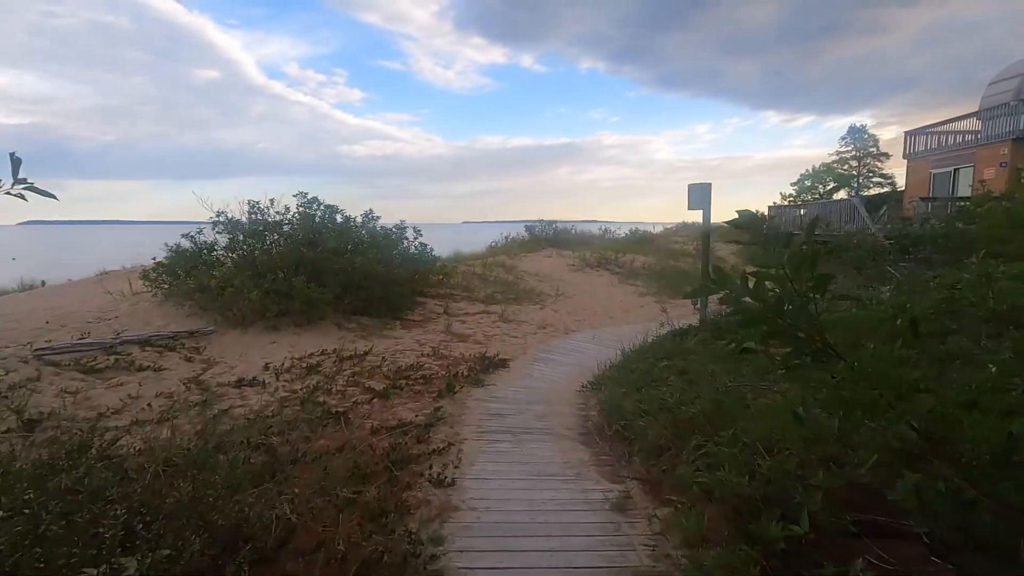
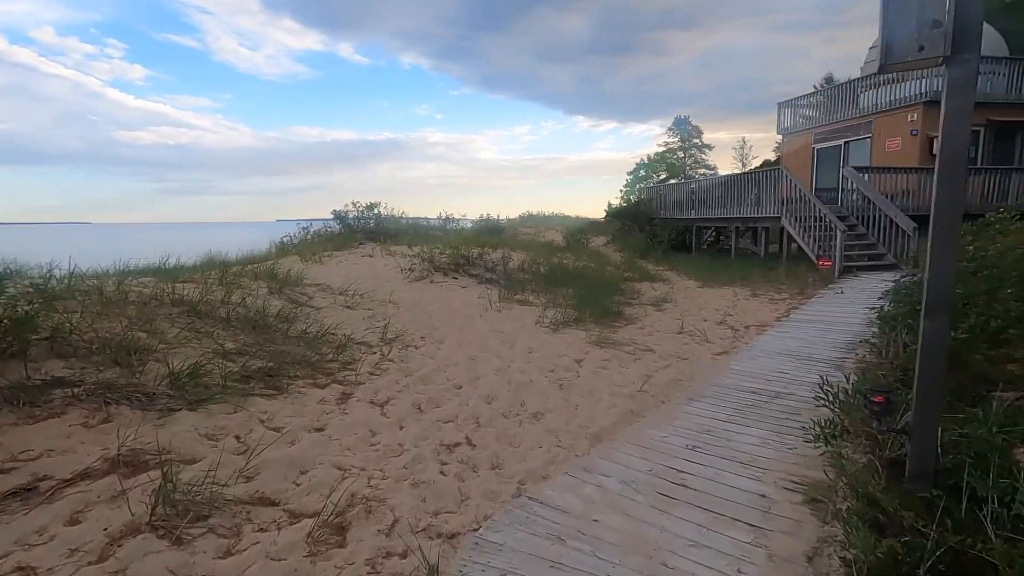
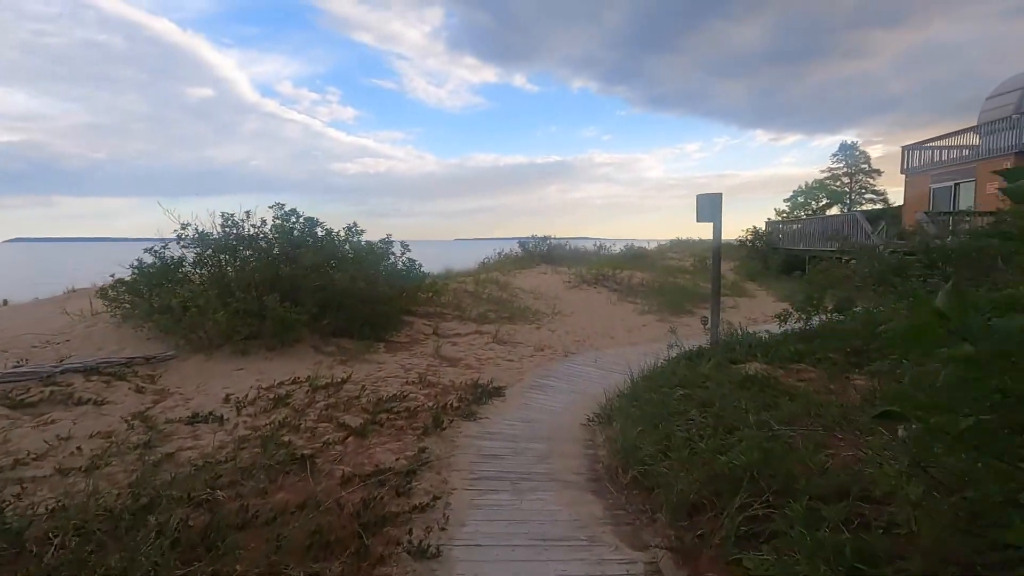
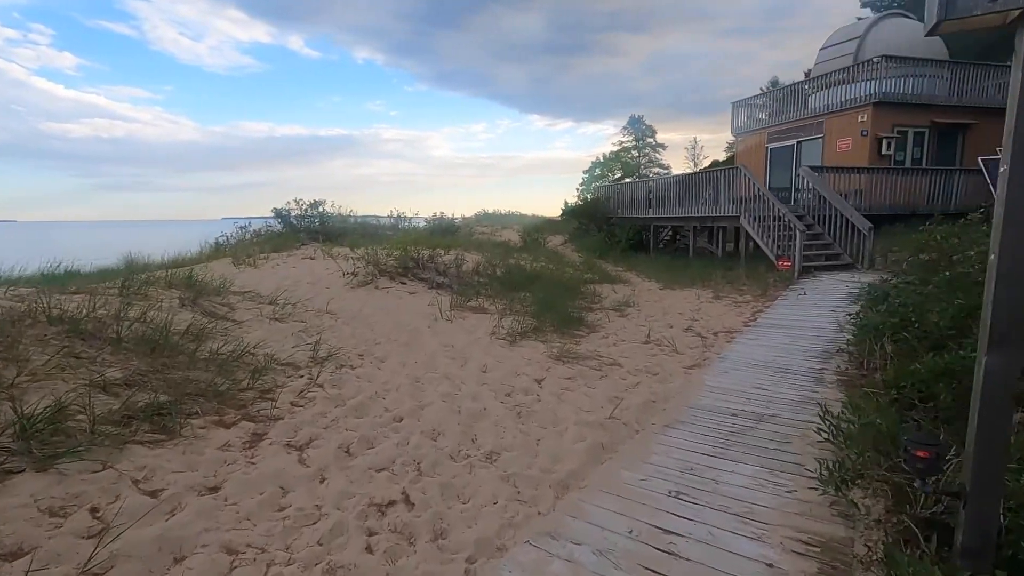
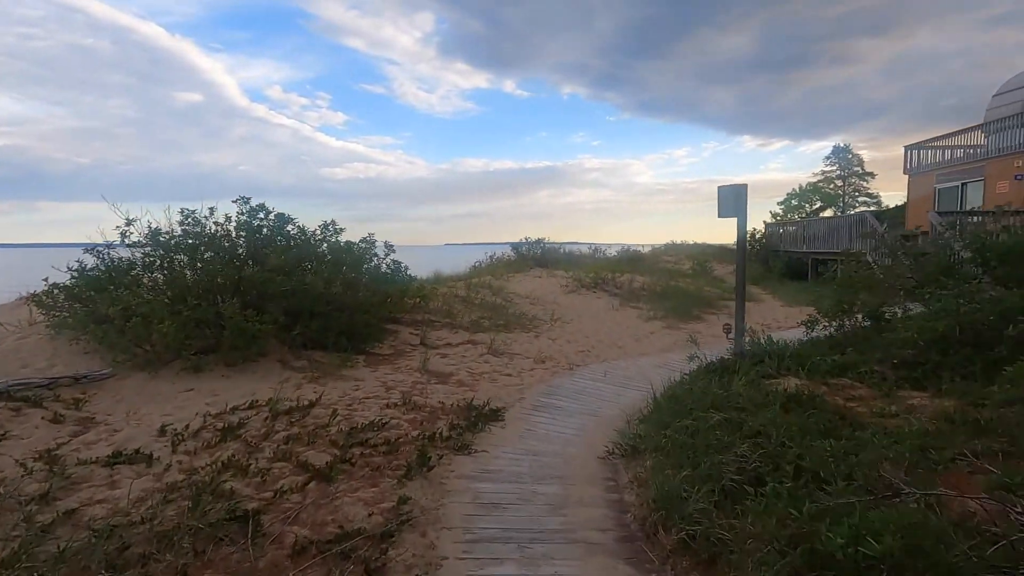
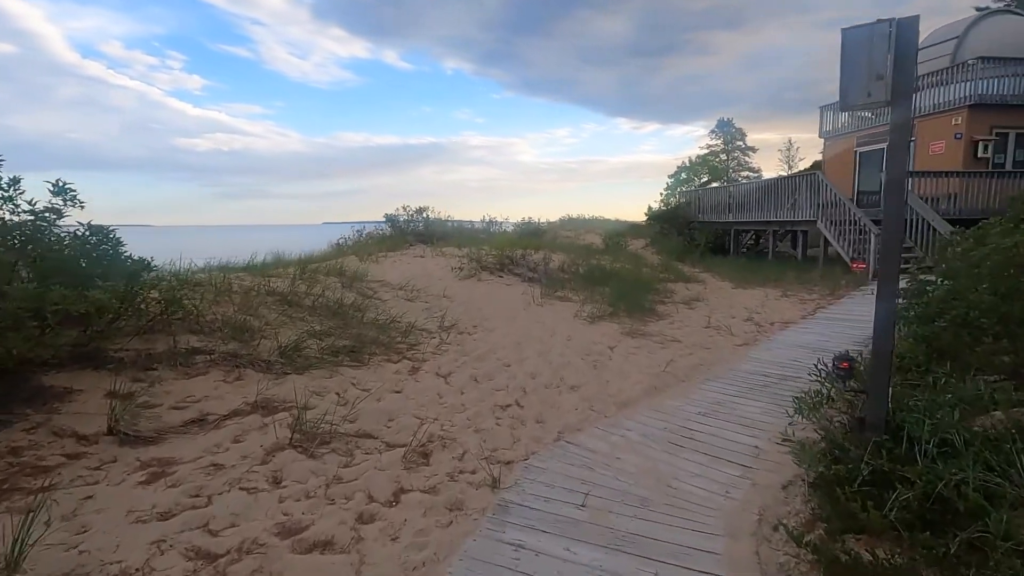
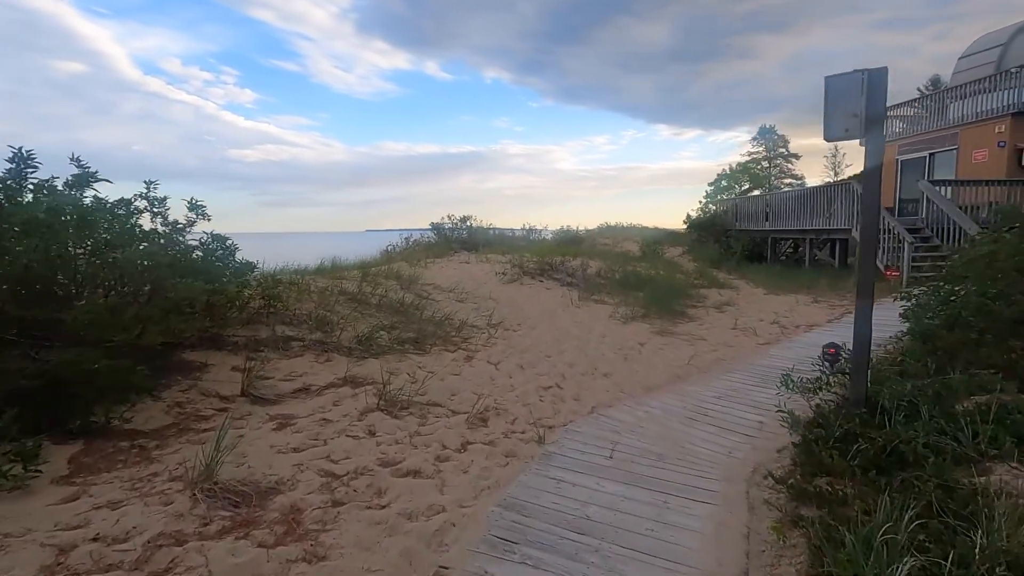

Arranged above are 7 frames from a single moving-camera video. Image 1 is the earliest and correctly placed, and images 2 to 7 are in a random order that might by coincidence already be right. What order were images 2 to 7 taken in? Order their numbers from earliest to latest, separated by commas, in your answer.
3, 5, 7, 6, 2, 4
